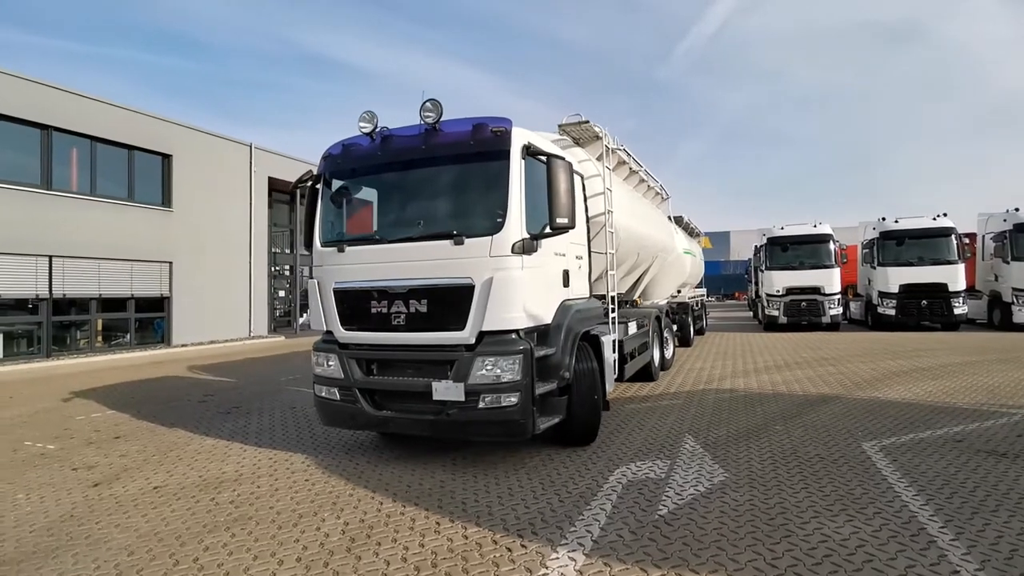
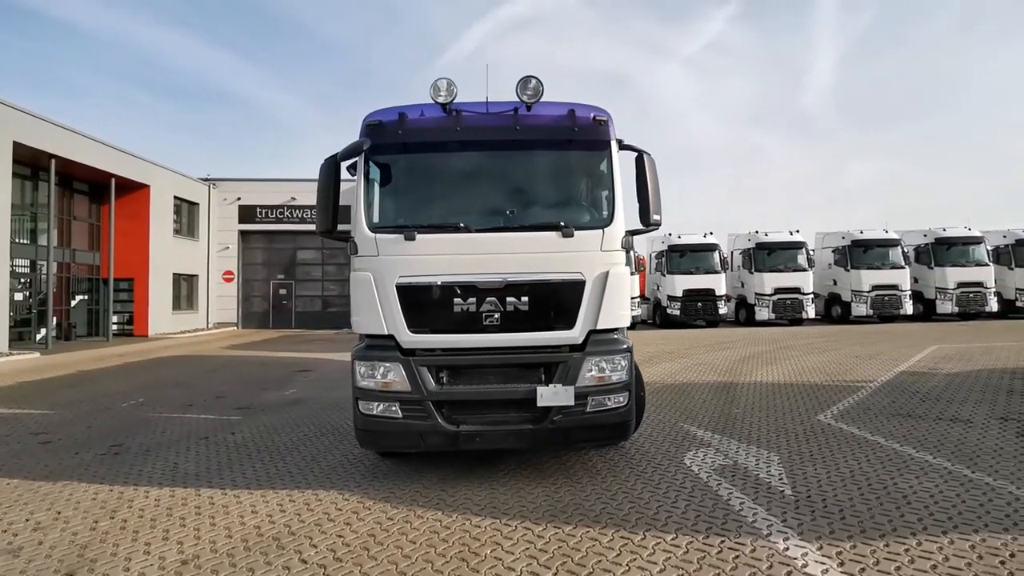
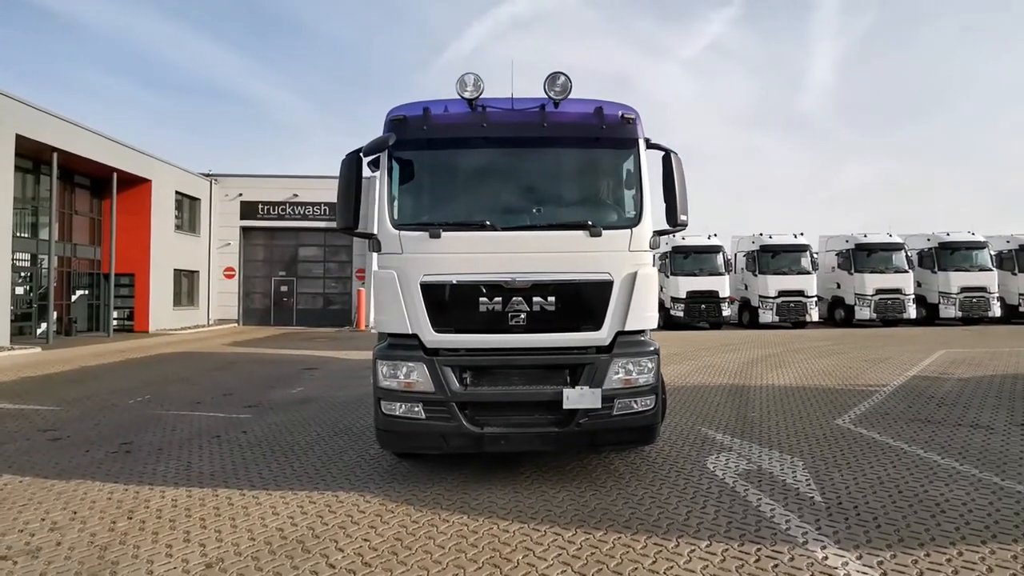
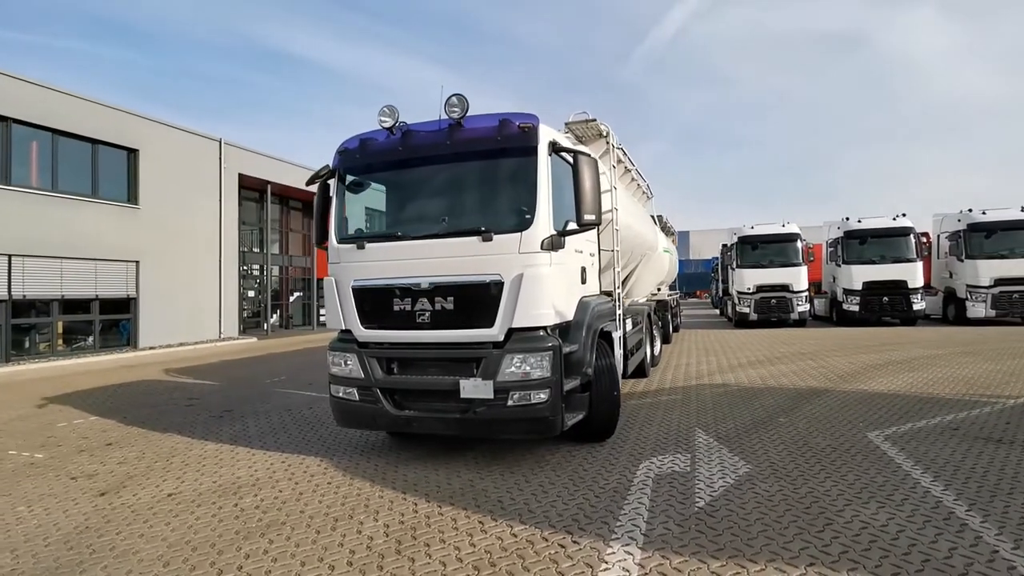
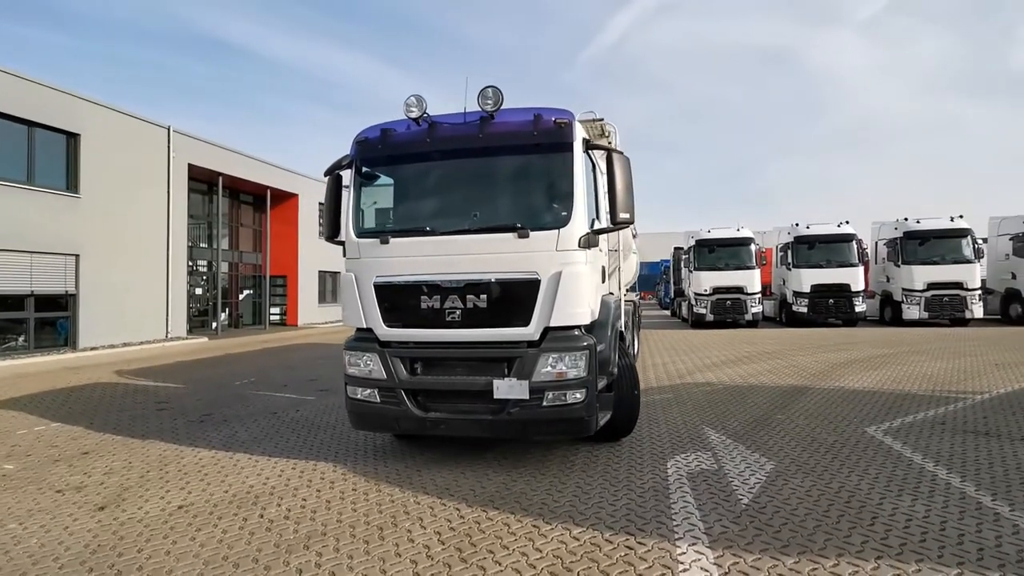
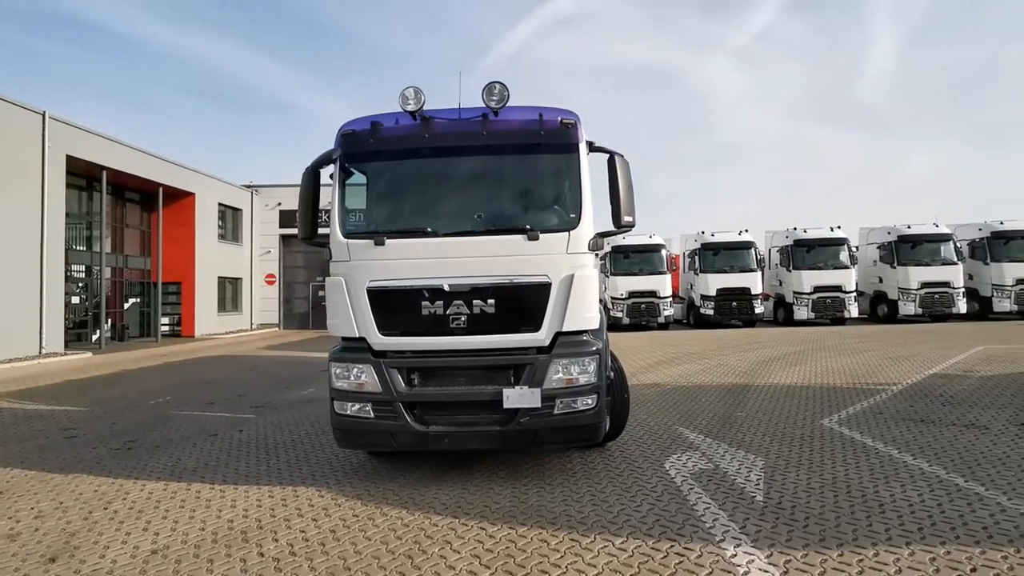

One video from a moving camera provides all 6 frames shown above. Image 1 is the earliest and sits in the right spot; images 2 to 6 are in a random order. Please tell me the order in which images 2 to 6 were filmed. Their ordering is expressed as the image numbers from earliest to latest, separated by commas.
4, 5, 6, 2, 3
